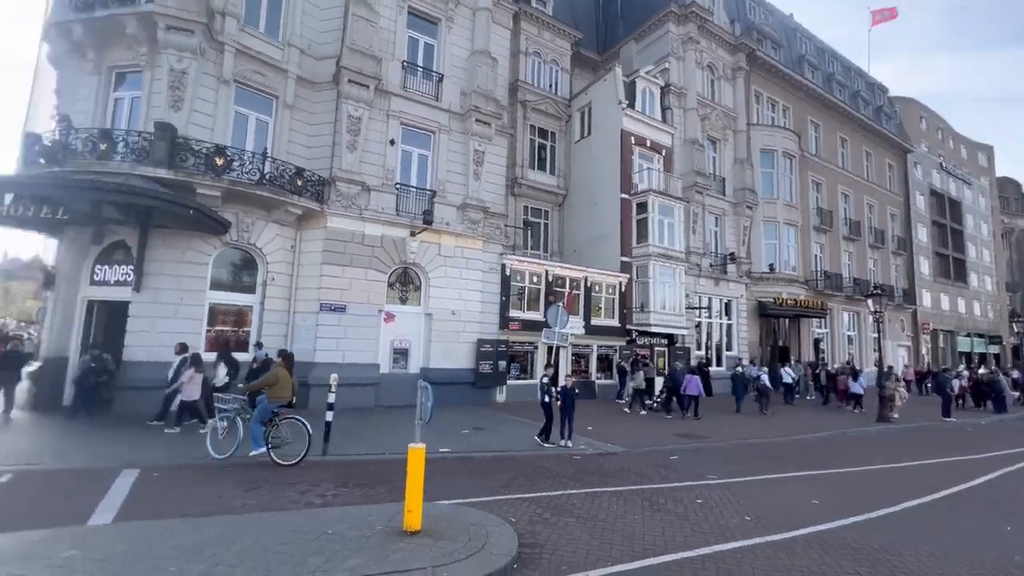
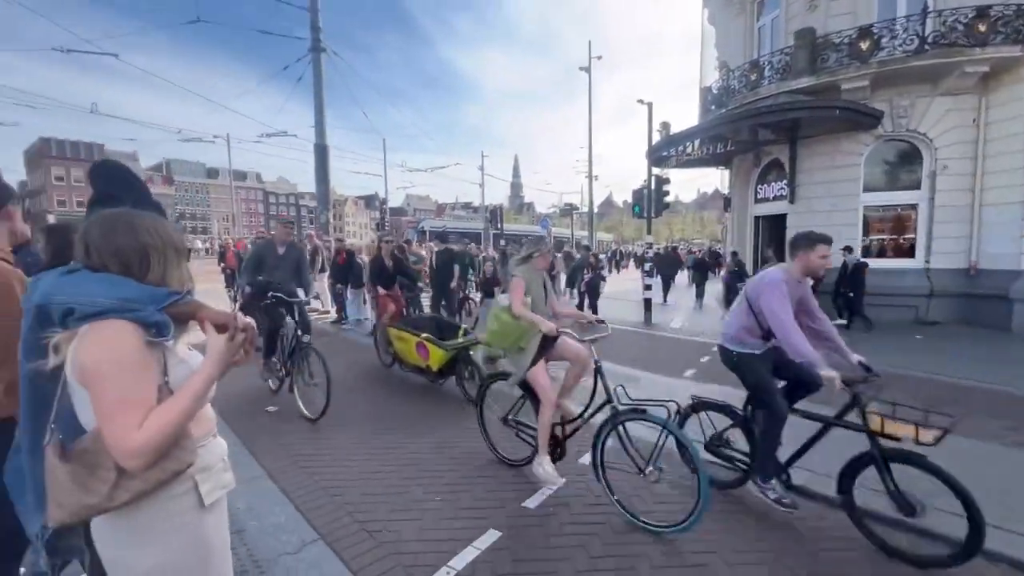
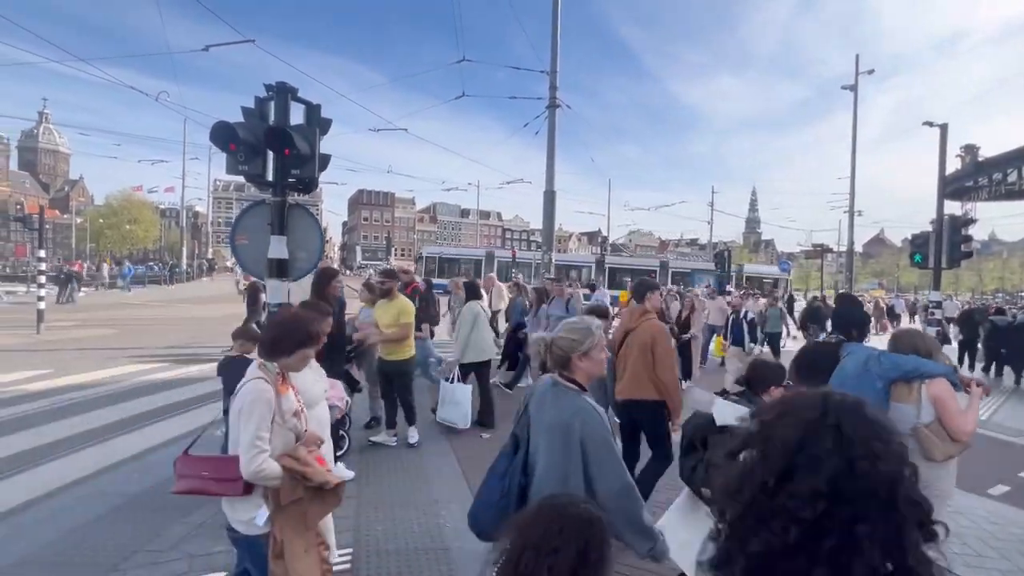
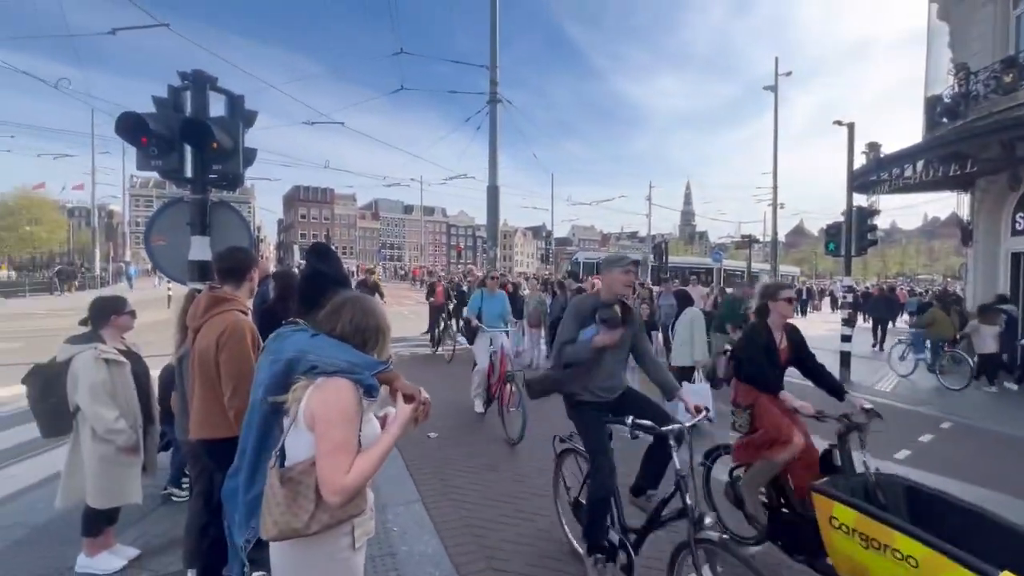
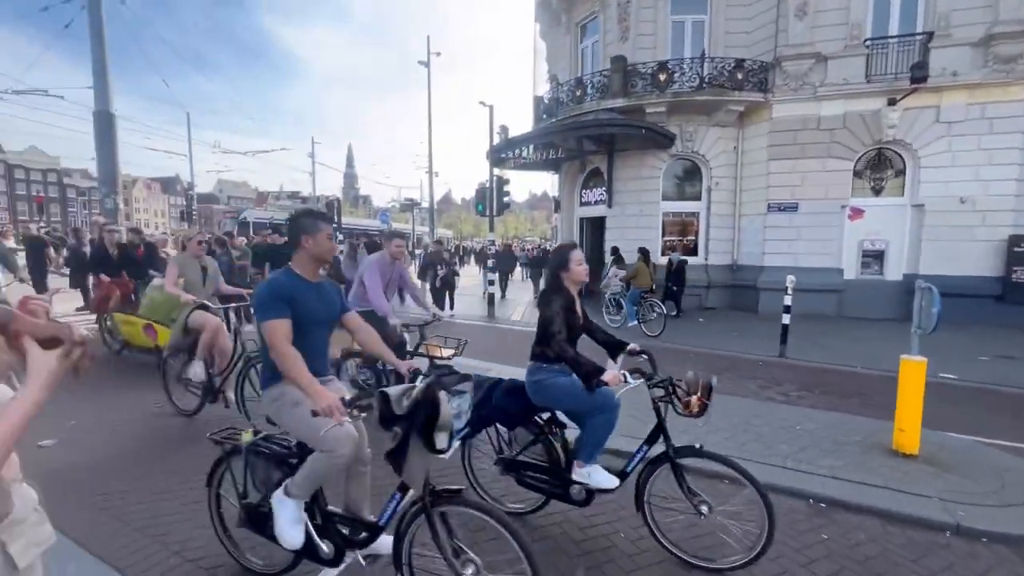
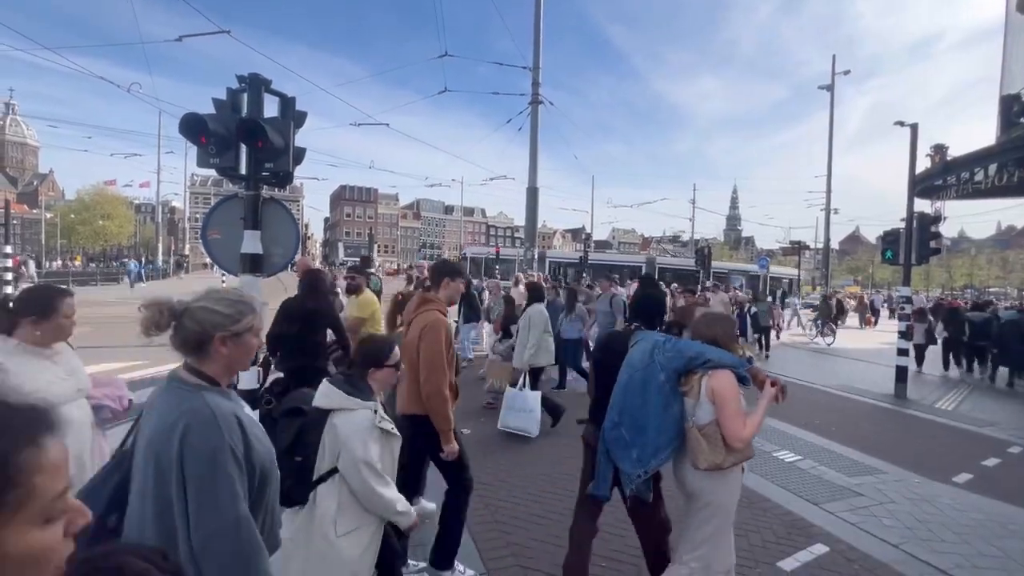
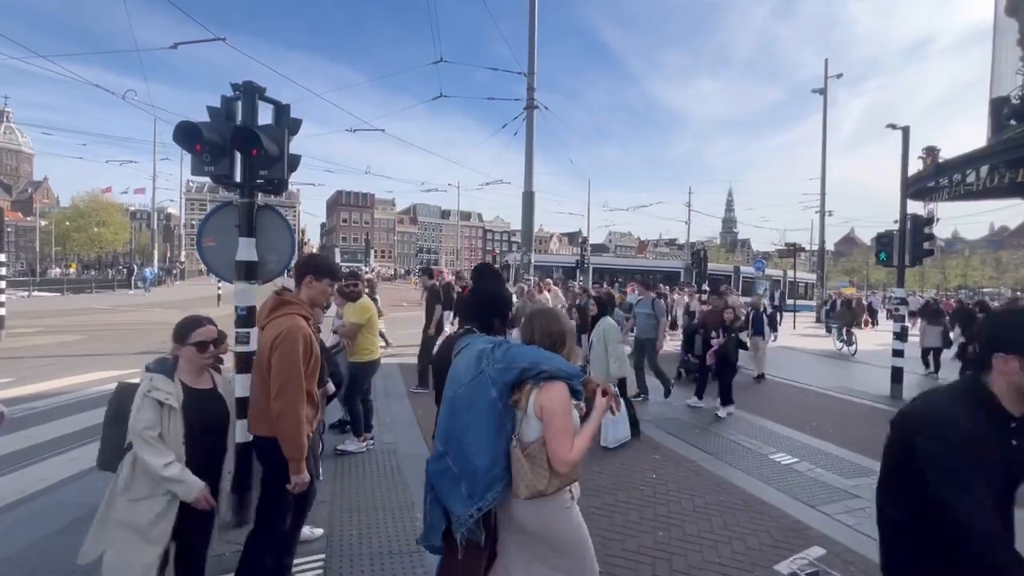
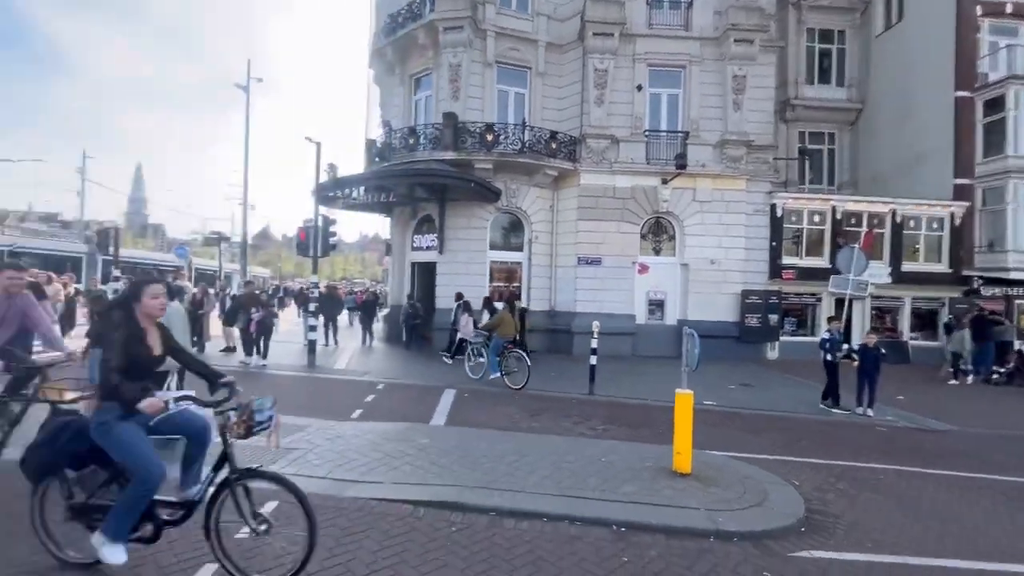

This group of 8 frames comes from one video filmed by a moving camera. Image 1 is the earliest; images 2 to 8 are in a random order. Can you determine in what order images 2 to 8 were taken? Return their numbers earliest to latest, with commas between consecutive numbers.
8, 5, 2, 4, 7, 6, 3
